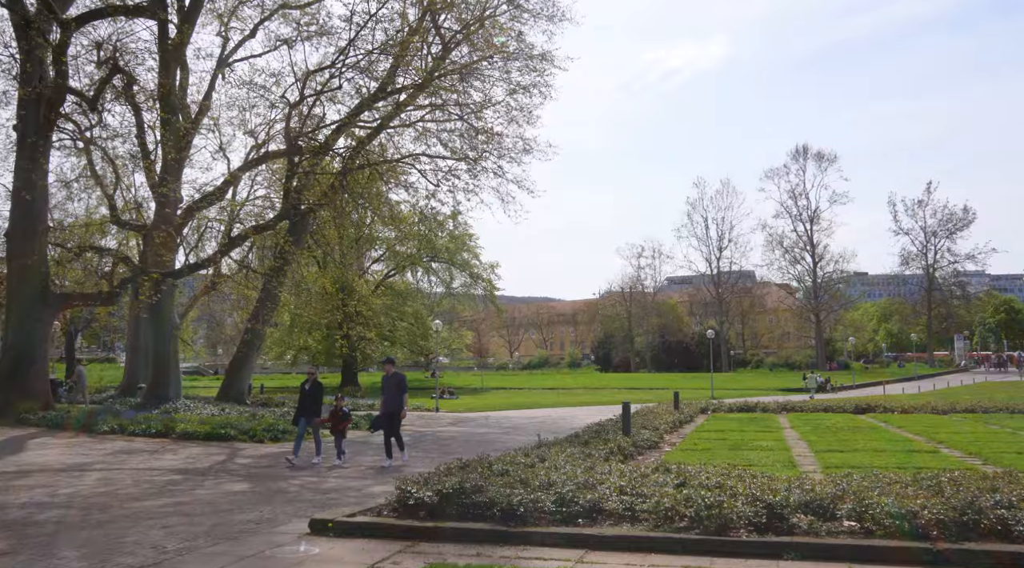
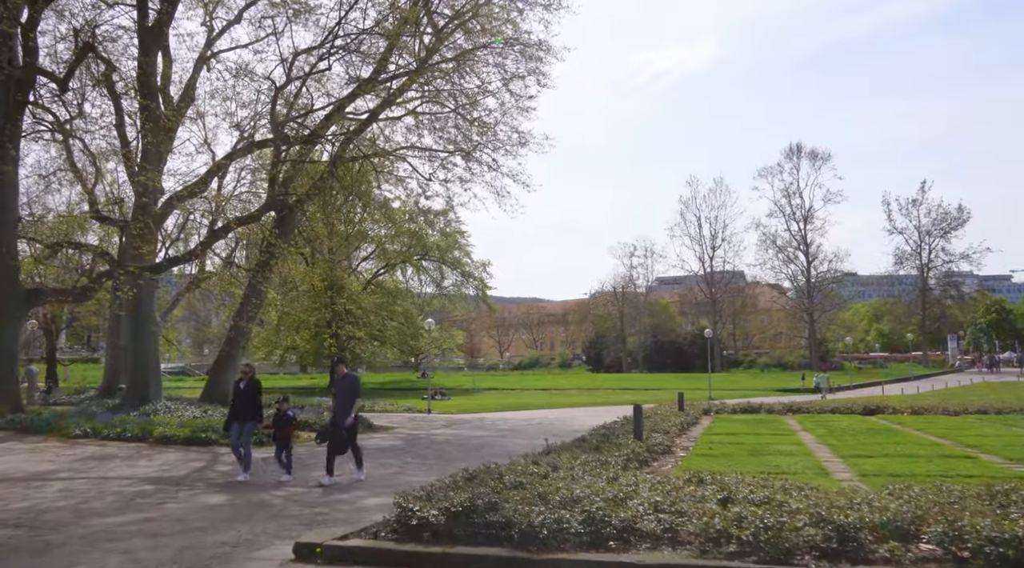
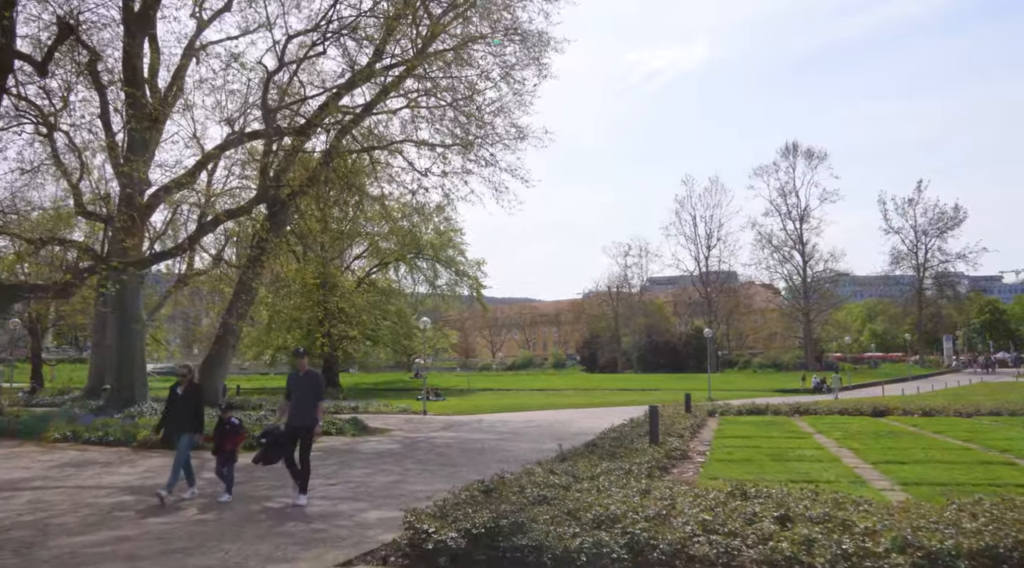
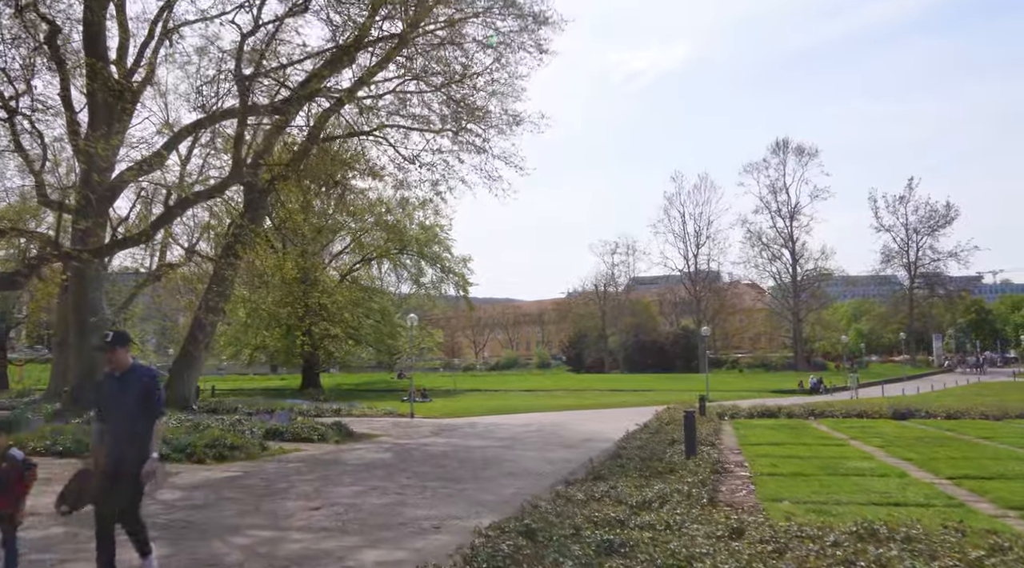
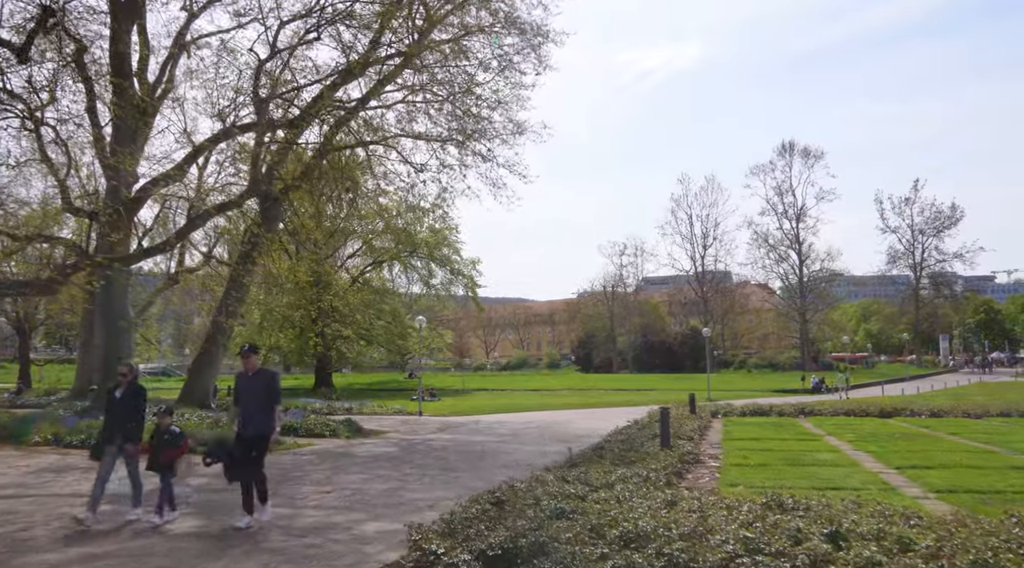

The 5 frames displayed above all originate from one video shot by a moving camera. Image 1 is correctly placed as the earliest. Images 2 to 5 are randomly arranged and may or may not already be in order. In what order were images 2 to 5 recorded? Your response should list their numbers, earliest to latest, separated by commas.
2, 3, 5, 4
